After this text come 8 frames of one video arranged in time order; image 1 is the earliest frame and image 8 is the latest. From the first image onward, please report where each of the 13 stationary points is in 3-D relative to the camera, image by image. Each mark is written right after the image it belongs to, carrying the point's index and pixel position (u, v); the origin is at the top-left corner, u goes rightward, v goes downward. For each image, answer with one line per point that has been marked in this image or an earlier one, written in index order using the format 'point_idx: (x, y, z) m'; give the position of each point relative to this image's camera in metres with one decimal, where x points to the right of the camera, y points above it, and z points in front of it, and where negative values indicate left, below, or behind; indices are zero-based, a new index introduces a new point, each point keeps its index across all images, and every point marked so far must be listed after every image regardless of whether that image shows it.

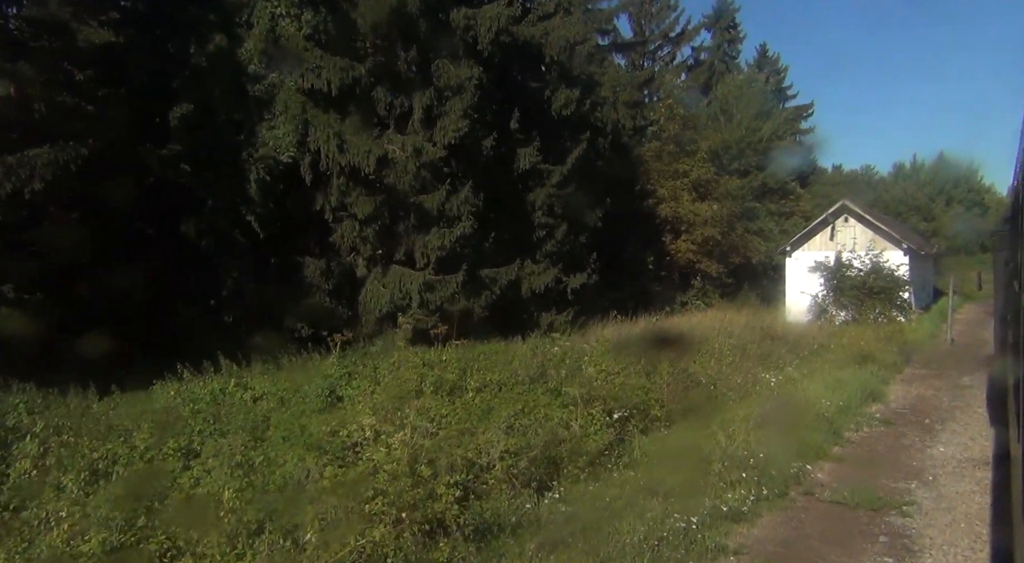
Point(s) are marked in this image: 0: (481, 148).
0: (-0.8, +3.2, +16.8) m
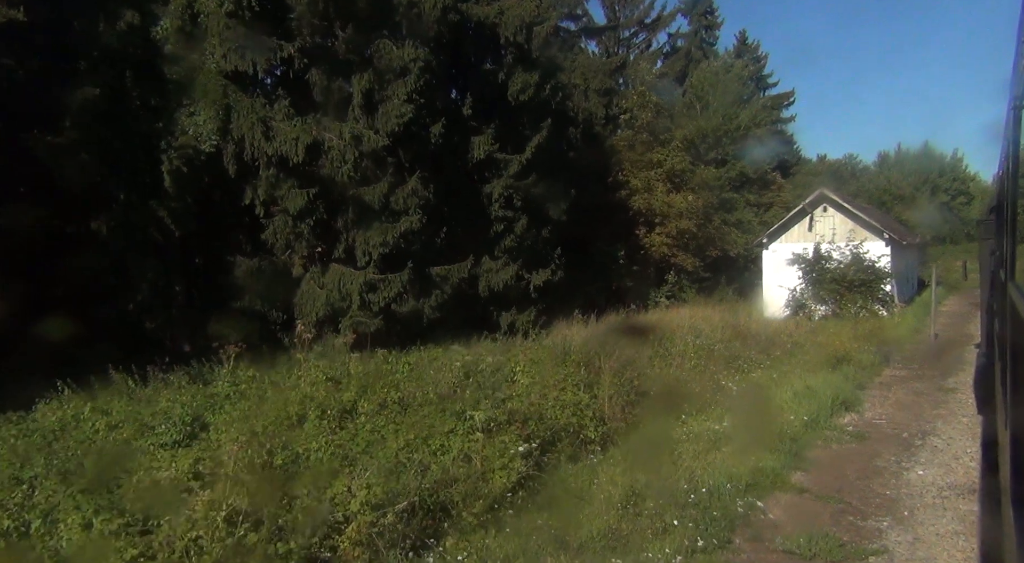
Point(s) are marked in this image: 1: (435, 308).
0: (-1.8, +3.2, +15.5) m
1: (-1.7, -0.6, +15.7) m
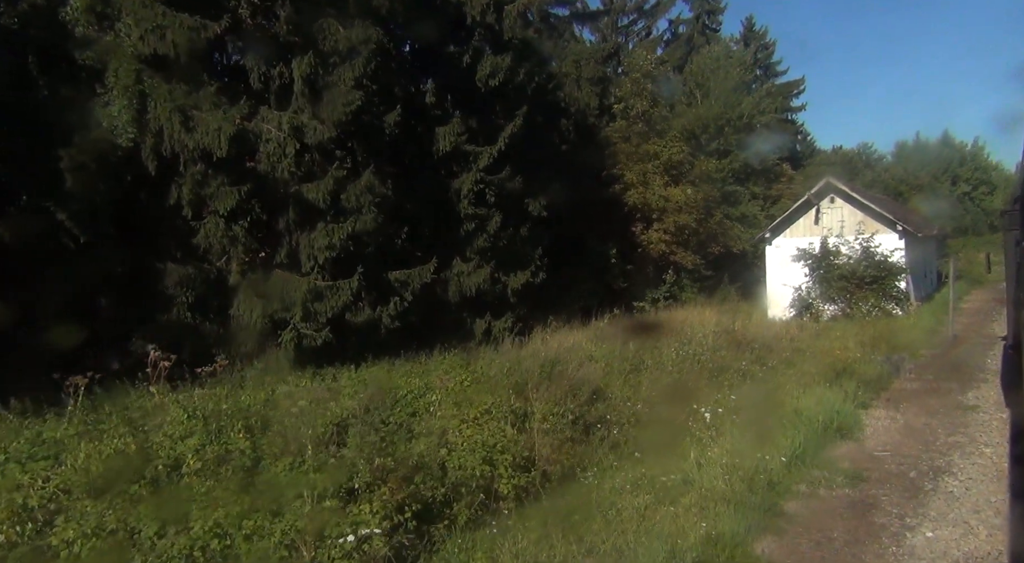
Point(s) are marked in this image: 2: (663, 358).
0: (-2.6, +3.1, +14.1) m
1: (-2.4, -0.7, +14.2) m
2: (+2.6, -1.3, +12.2) m
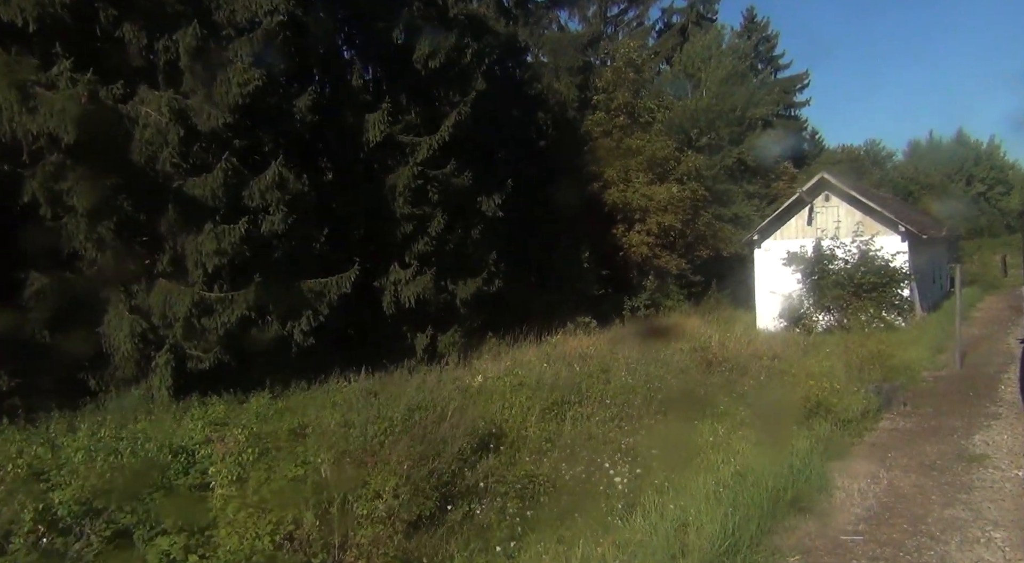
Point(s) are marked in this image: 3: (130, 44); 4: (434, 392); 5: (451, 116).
0: (-3.8, +2.9, +12.1) m
1: (-3.6, -0.9, +12.3) m
2: (+1.3, -1.5, +10.2) m
3: (-5.9, +3.7, +10.9) m
4: (-1.0, -1.5, +9.3) m
5: (-1.3, +3.4, +14.7) m
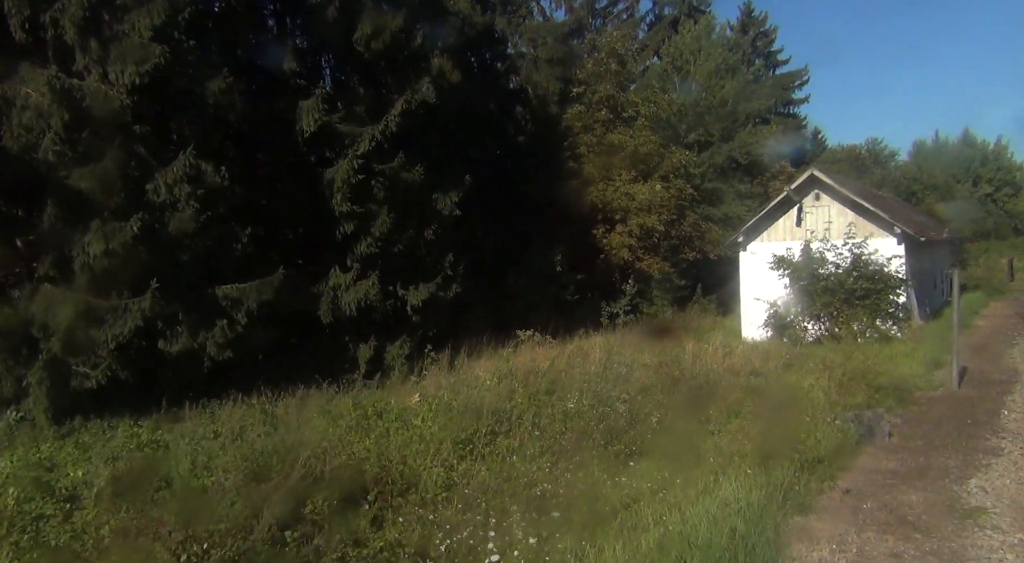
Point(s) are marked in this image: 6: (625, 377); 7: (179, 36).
0: (-4.7, +2.9, +10.8) m
1: (-4.5, -1.0, +11.0) m
2: (+0.4, -1.6, +8.8) m
3: (-6.8, +3.6, +9.5) m
4: (-2.0, -1.6, +7.9) m
5: (-2.2, +3.3, +13.3) m
6: (+1.9, -1.6, +11.8) m
7: (-4.9, +3.6, +10.3) m
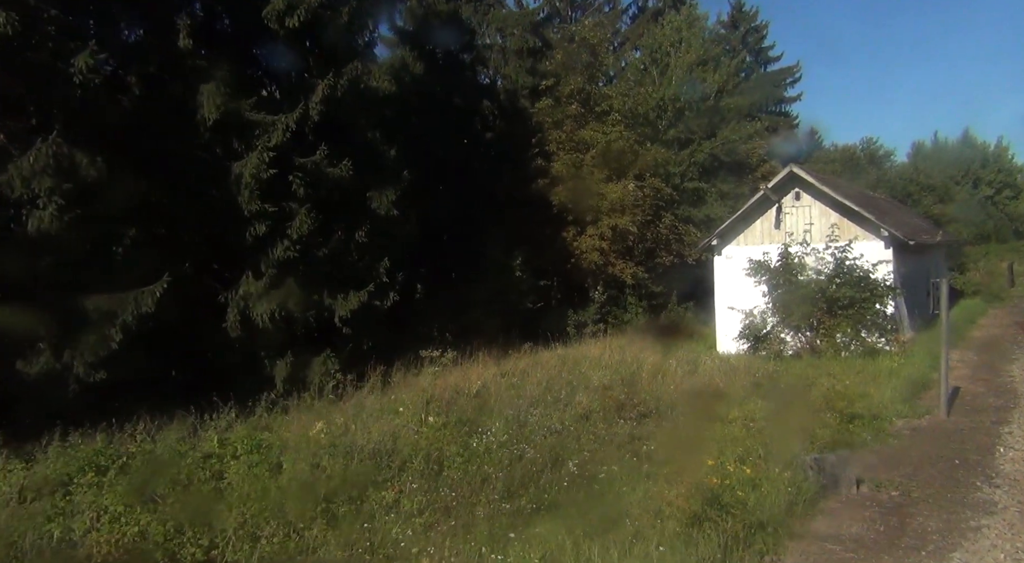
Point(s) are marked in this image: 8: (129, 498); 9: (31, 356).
0: (-5.8, +2.7, +9.3) m
1: (-5.6, -1.1, +9.4) m
2: (-0.7, -1.8, +7.3) m
3: (-7.9, +3.5, +8.0) m
4: (-3.1, -1.7, +6.4) m
5: (-3.2, +3.2, +11.8) m
6: (+0.8, -1.7, +10.3) m
7: (-6.0, +3.4, +8.8) m
8: (-3.1, -1.7, +5.9) m
9: (-6.2, -0.9, +8.9) m
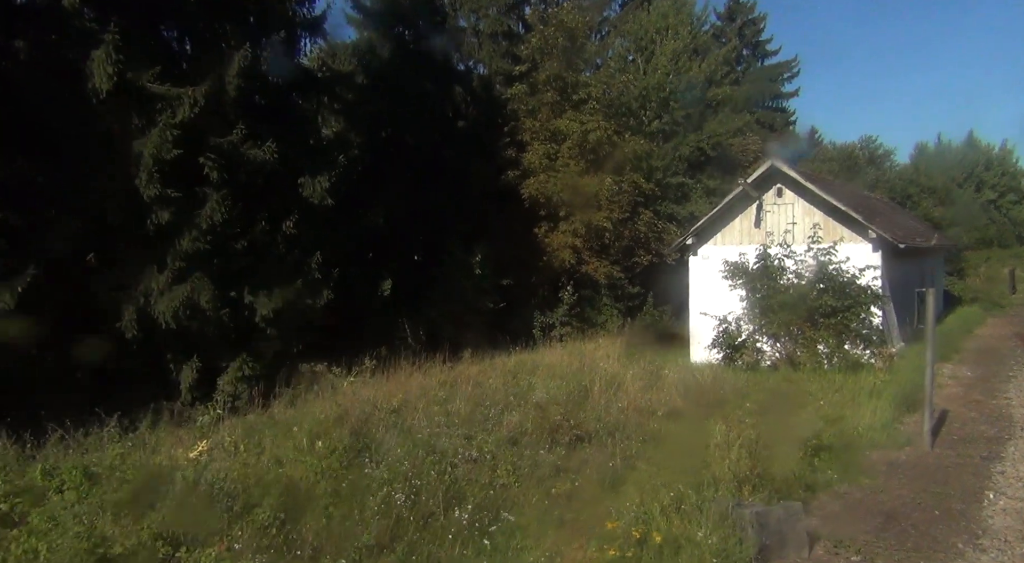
0: (-6.7, +2.8, +8.0) m
1: (-6.6, -1.0, +8.1) m
2: (-1.7, -1.8, +6.0) m
3: (-8.8, +3.6, +6.7) m
4: (-4.1, -1.7, +5.1) m
5: (-4.1, +3.3, +10.5) m
6: (-0.2, -1.8, +9.0) m
7: (-6.9, +3.5, +7.5) m
8: (-4.1, -1.6, +4.6) m
9: (-7.1, -0.8, +7.6) m
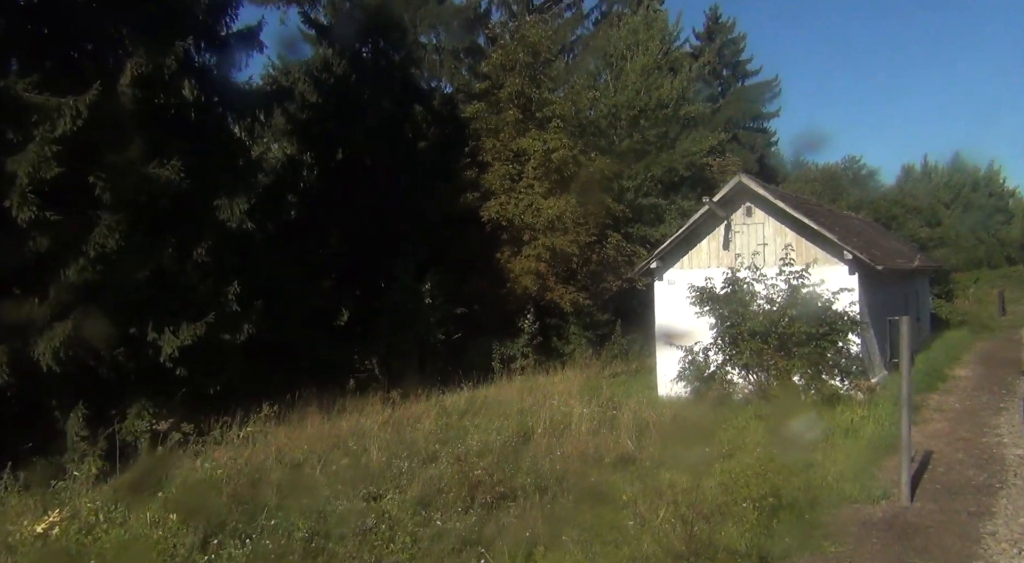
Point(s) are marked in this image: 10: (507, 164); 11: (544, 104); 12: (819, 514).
0: (-7.6, +2.4, +6.8) m
1: (-7.5, -1.4, +6.9) m
2: (-2.6, -2.1, +4.8) m
3: (-9.7, +3.2, +5.6) m
4: (-5.0, -1.9, +3.8) m
5: (-5.1, +2.8, +9.4) m
6: (-1.1, -2.1, +7.8) m
7: (-7.8, +3.1, +6.3) m
8: (-5.0, -1.9, +3.4) m
9: (-8.1, -1.2, +6.4) m
10: (-0.2, +3.1, +18.8) m
11: (+0.9, +5.0, +19.9) m
12: (+3.1, -2.3, +7.1) m
